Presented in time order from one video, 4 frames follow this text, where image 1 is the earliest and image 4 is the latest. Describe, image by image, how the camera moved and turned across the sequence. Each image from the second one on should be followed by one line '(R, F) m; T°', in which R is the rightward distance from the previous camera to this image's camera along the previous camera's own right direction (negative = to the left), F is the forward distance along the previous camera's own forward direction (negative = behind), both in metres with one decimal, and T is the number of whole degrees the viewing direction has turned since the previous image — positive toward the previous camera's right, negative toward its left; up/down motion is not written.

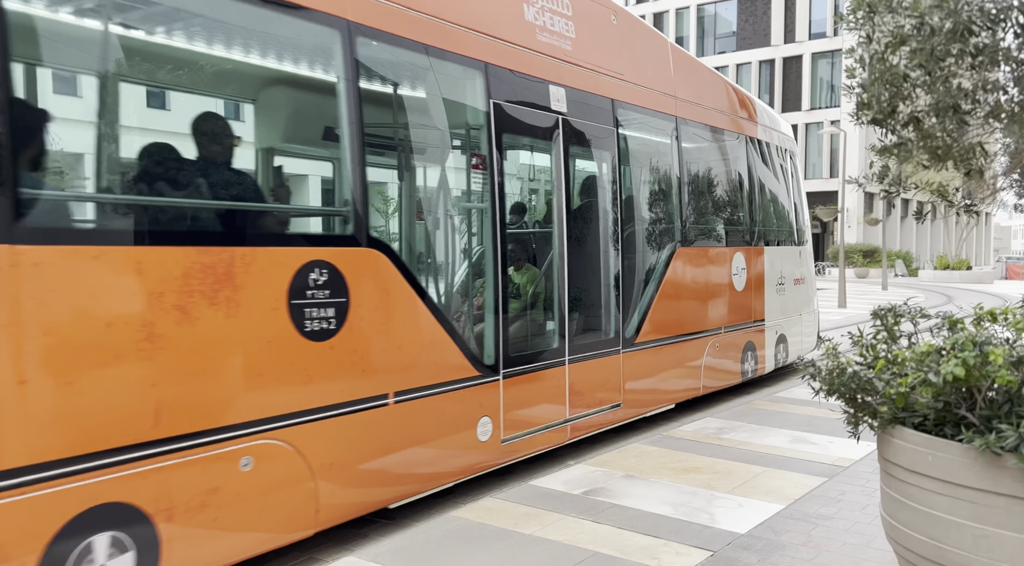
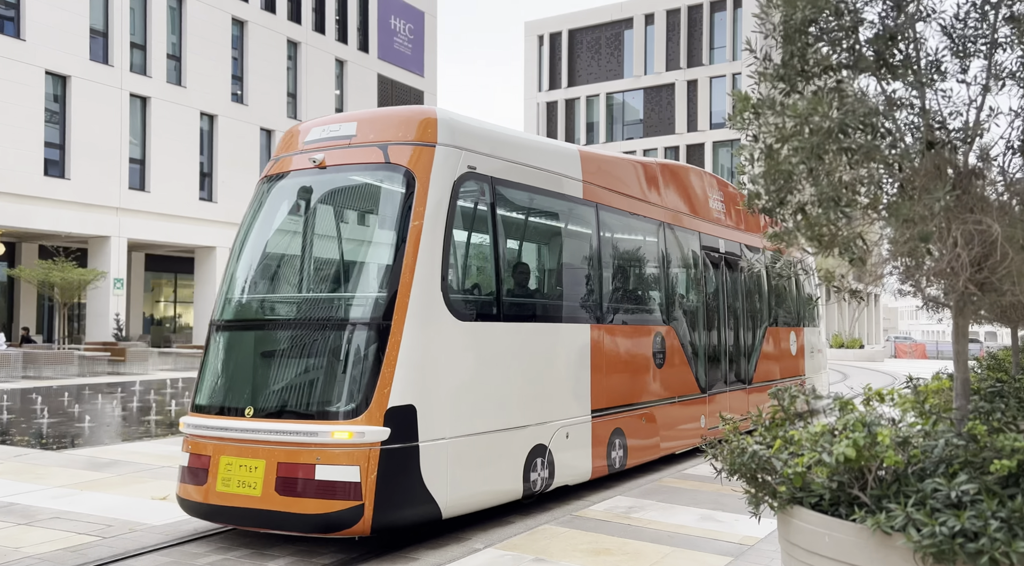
(0.0, -0.1) m; +5°
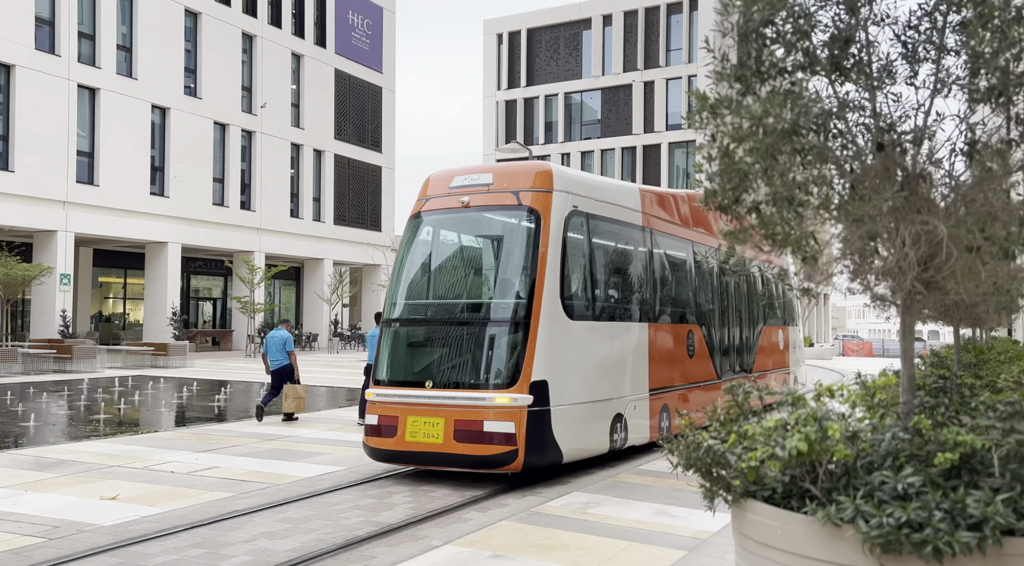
(0.0, -0.1) m; +3°
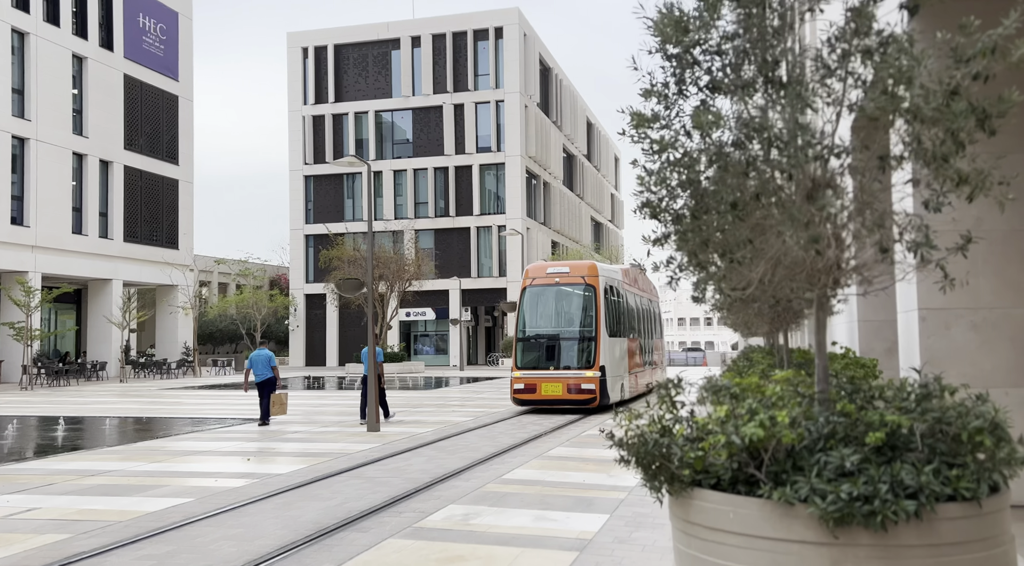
(-1.1, +0.1) m; +14°
